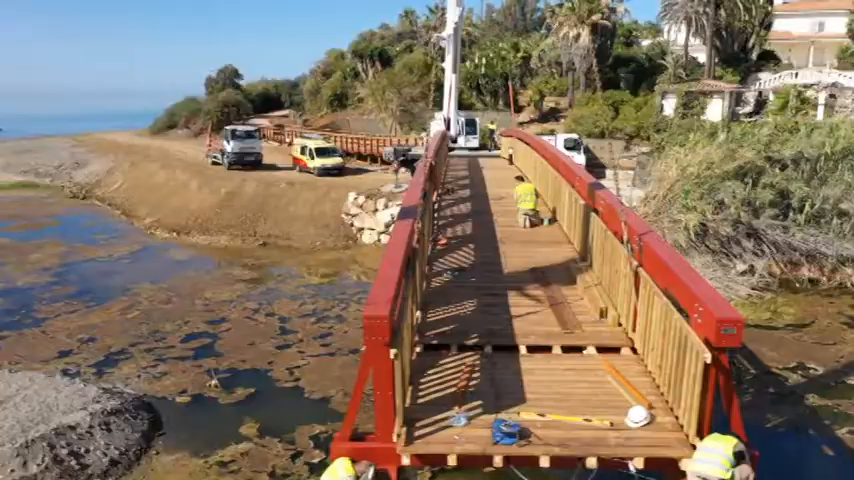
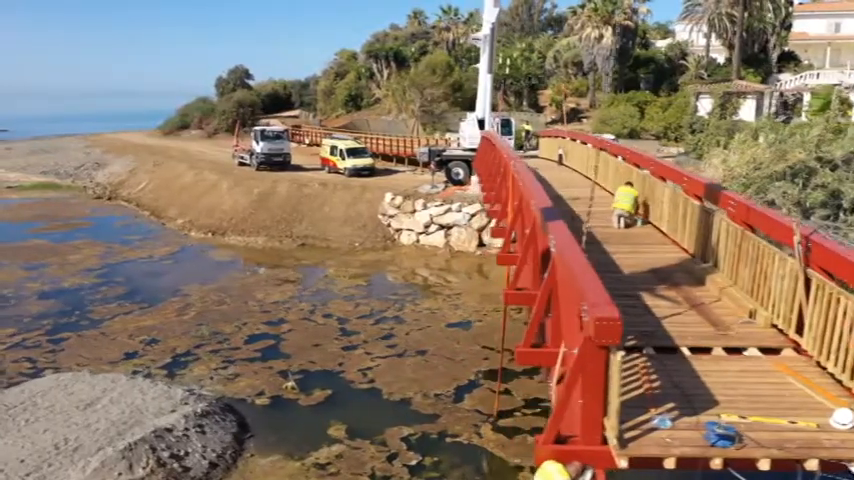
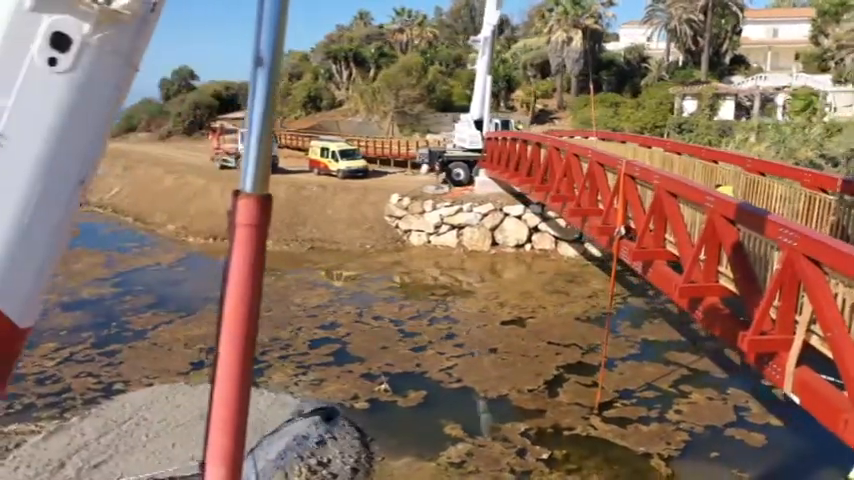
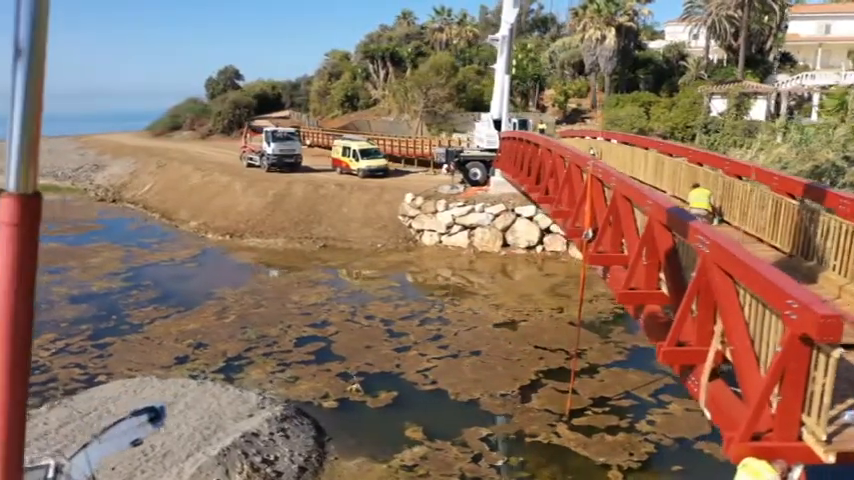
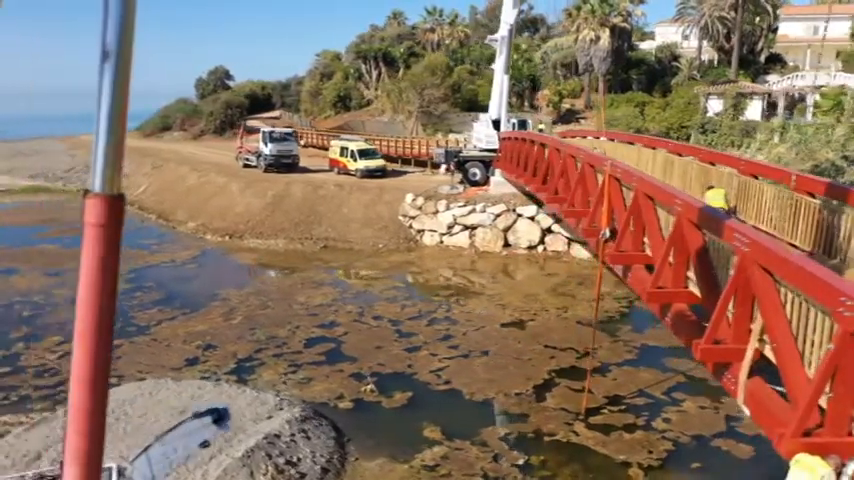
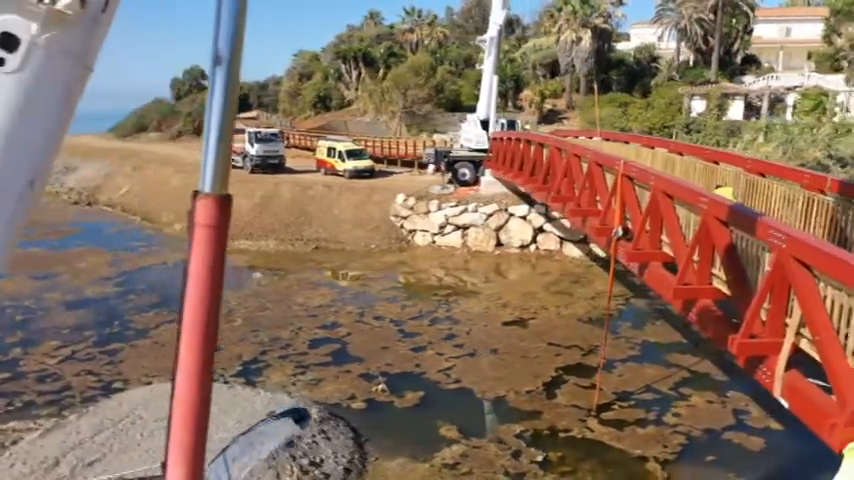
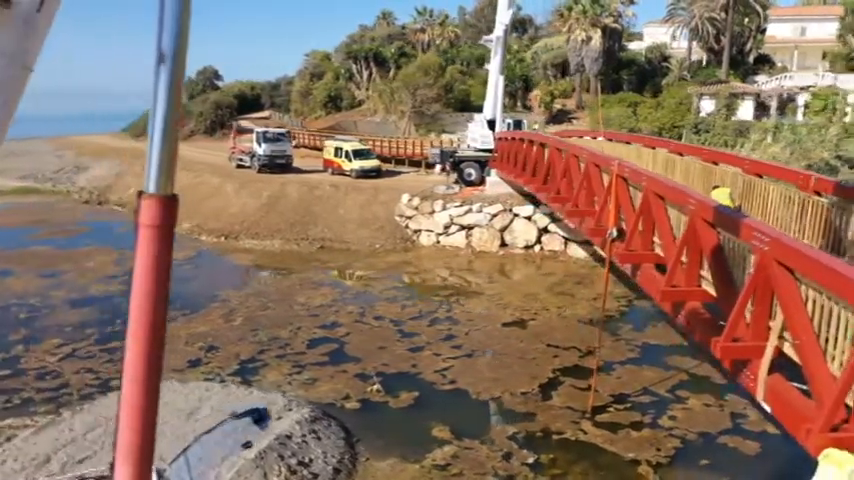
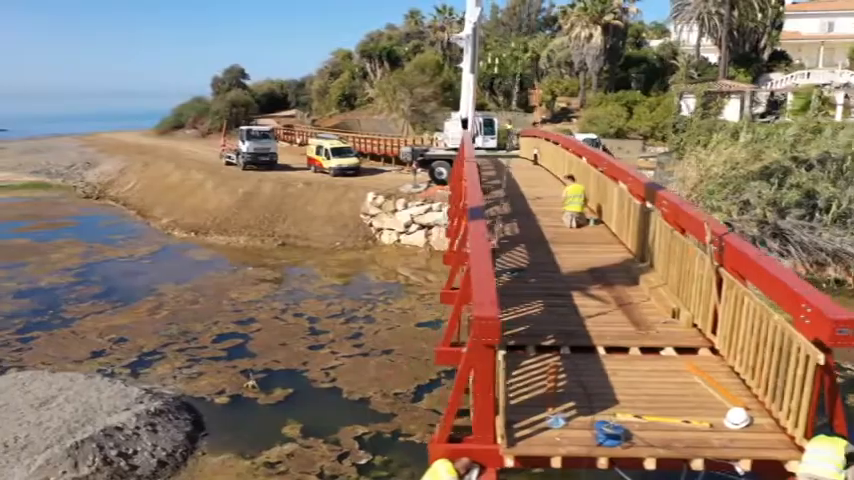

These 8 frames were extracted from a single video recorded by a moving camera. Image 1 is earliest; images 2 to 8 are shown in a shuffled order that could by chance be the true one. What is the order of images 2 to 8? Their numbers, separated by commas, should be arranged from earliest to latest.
8, 2, 4, 5, 7, 6, 3
